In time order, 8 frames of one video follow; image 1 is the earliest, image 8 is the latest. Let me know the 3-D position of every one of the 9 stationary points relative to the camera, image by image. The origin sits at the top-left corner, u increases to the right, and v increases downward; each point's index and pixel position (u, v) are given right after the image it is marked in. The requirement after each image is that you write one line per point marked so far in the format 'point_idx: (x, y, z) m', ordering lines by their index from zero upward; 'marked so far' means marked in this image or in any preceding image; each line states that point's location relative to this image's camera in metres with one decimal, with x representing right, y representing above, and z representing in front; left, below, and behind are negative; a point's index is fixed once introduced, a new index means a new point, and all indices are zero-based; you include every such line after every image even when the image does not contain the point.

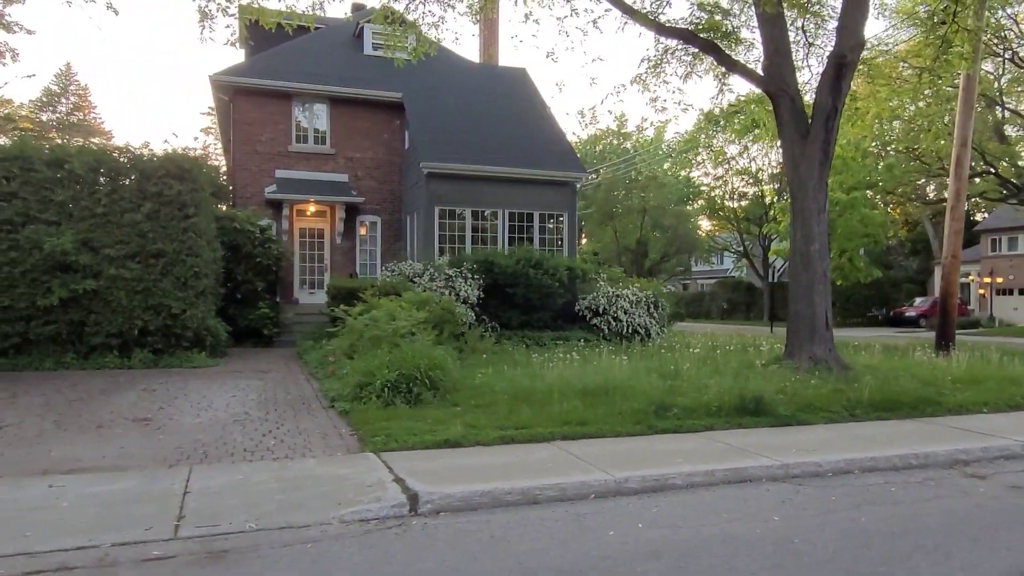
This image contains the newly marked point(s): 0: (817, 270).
0: (+4.5, +0.3, +10.9) m
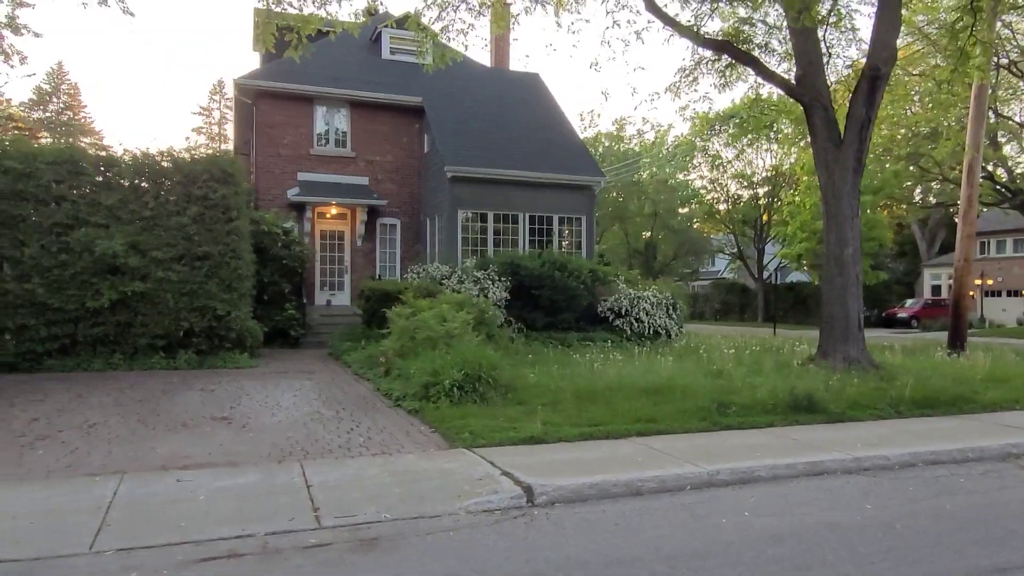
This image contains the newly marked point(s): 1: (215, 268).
0: (+5.3, +0.2, +11.3) m
1: (-5.1, +0.4, +12.5) m
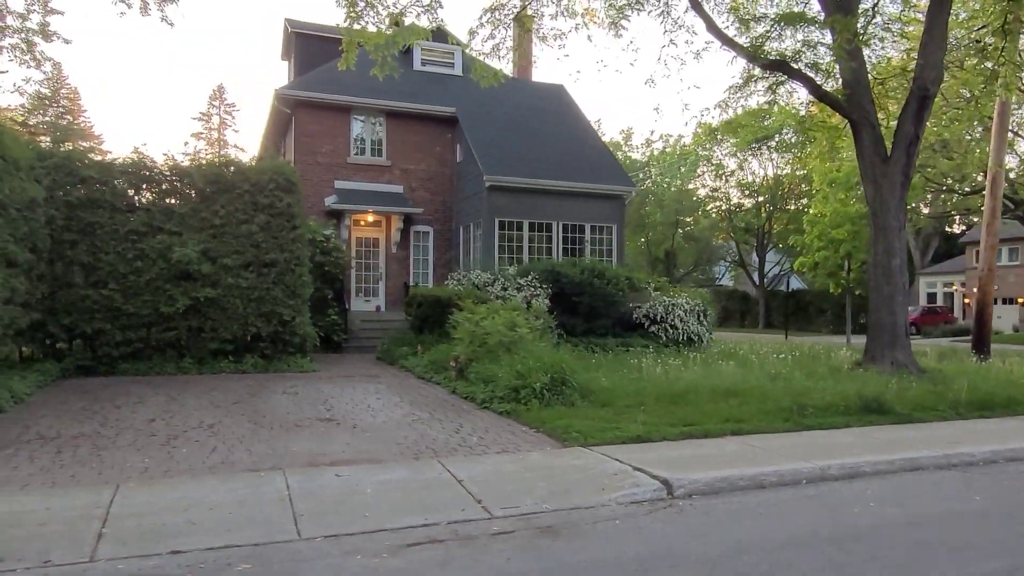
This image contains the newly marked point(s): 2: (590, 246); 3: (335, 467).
0: (+6.3, +0.1, +11.9) m
1: (-4.1, +0.2, +12.9) m
2: (+2.1, +1.1, +19.8) m
3: (-1.5, -1.6, +6.5) m
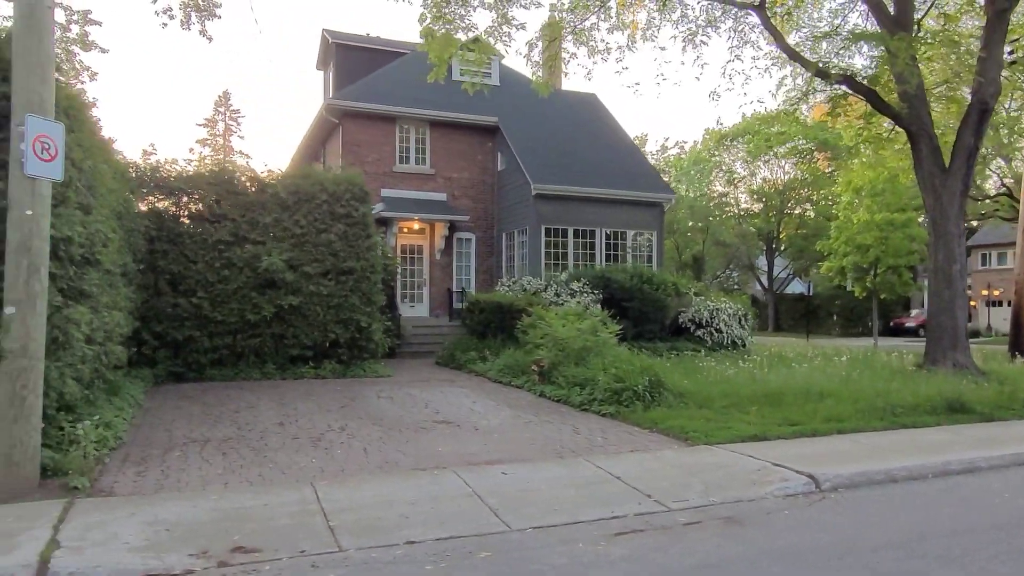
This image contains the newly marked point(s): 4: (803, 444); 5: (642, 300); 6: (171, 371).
0: (+7.6, 0.0, +12.4) m
1: (-2.8, +0.1, +13.3) m
2: (+3.3, +1.0, +20.2) m
3: (-0.1, -1.7, +6.9) m
4: (+3.1, -1.7, +7.9) m
5: (+3.1, -0.3, +17.4) m
6: (-5.7, -1.4, +12.2) m
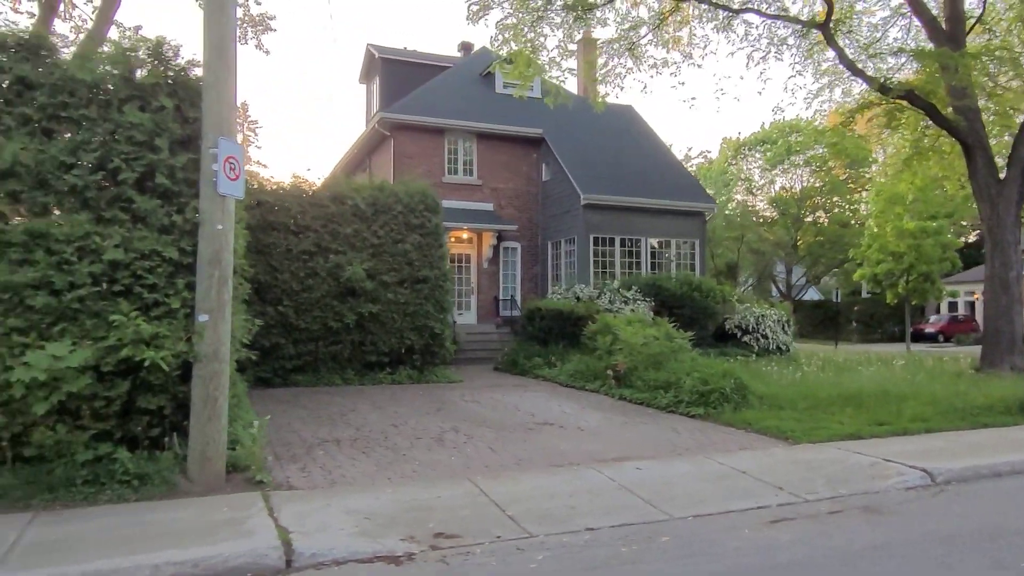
0: (+8.9, -0.1, +12.9) m
1: (-1.5, 0.0, +13.8) m
2: (+4.6, +0.8, +20.7) m
3: (+1.1, -1.8, +7.3) m
4: (+4.4, -1.8, +8.3) m
5: (+4.4, -0.5, +17.9) m
6: (-4.4, -1.5, +12.7) m
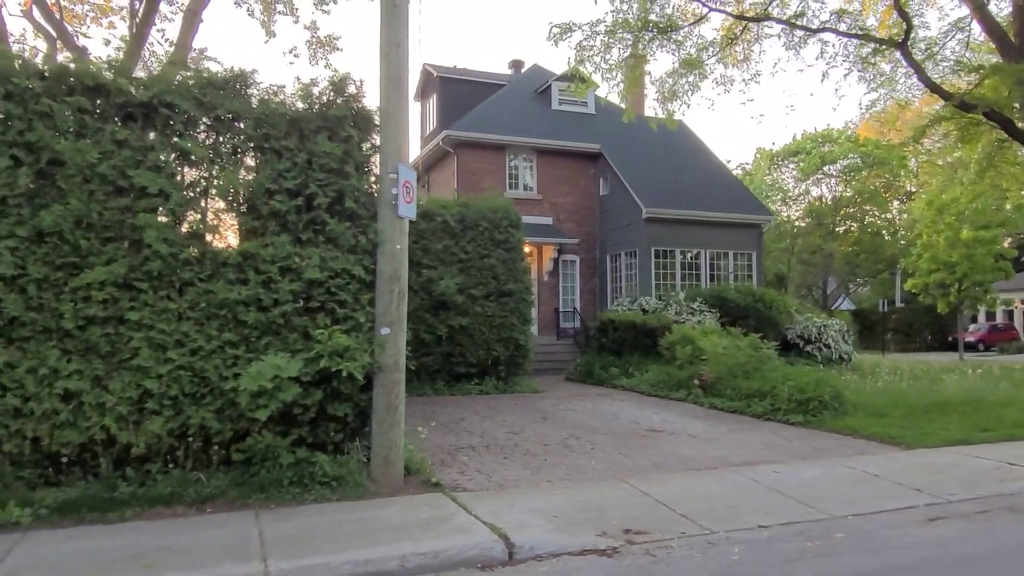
0: (+10.5, -0.2, +13.1) m
1: (+0.1, -0.3, +14.2) m
2: (+6.3, +0.5, +21.0) m
3: (+2.6, -1.9, +7.7) m
4: (+5.9, -1.9, +8.6) m
5: (+6.1, -0.7, +18.2) m
6: (-2.8, -1.8, +13.2) m
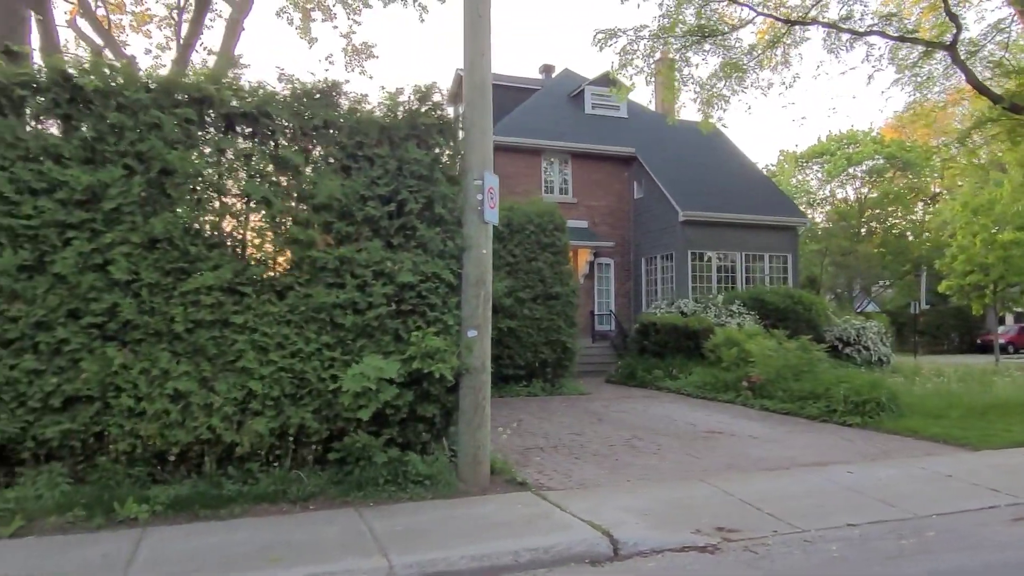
0: (+11.3, -0.3, +13.1) m
1: (+1.0, -0.3, +14.3) m
2: (+7.4, +0.4, +21.1) m
3: (+3.4, -1.9, +7.8) m
4: (+6.7, -1.9, +8.6) m
5: (+7.1, -0.8, +18.2) m
6: (-1.9, -1.9, +13.3) m
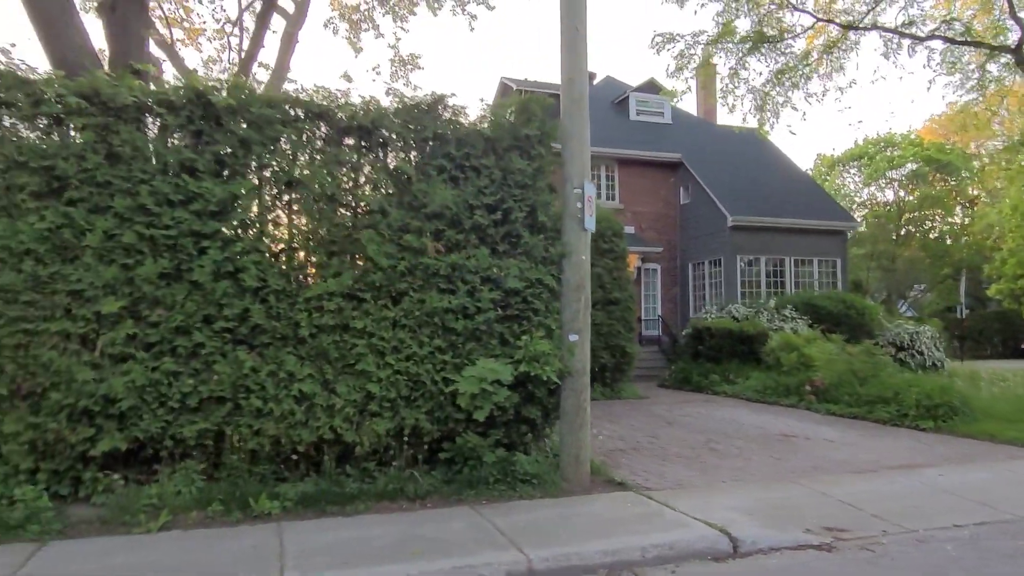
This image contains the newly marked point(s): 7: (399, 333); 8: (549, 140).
0: (+12.5, -0.3, +12.9) m
1: (+2.2, -0.5, +14.5) m
2: (+8.8, +0.3, +21.0) m
3: (+4.4, -2.0, +7.8) m
4: (+7.7, -1.9, +8.6) m
5: (+8.4, -0.9, +18.1) m
6: (-0.8, -2.0, +13.6) m
7: (-1.0, -0.4, +6.3) m
8: (+0.4, +1.4, +7.1) m
